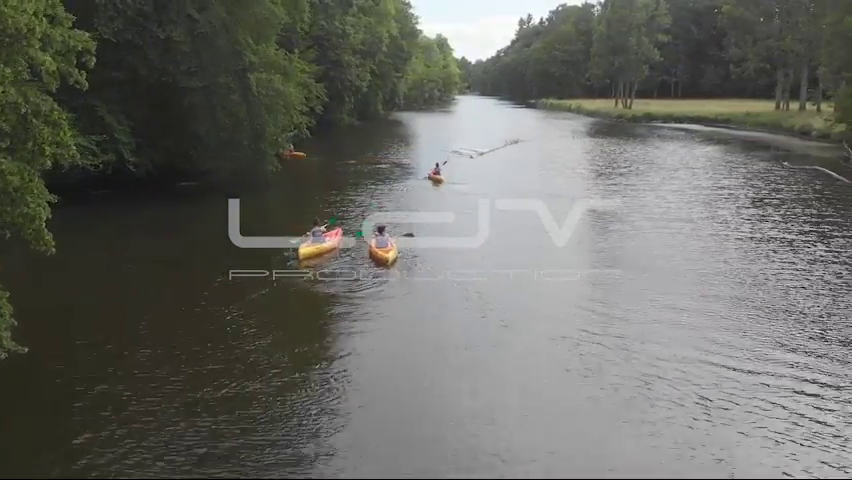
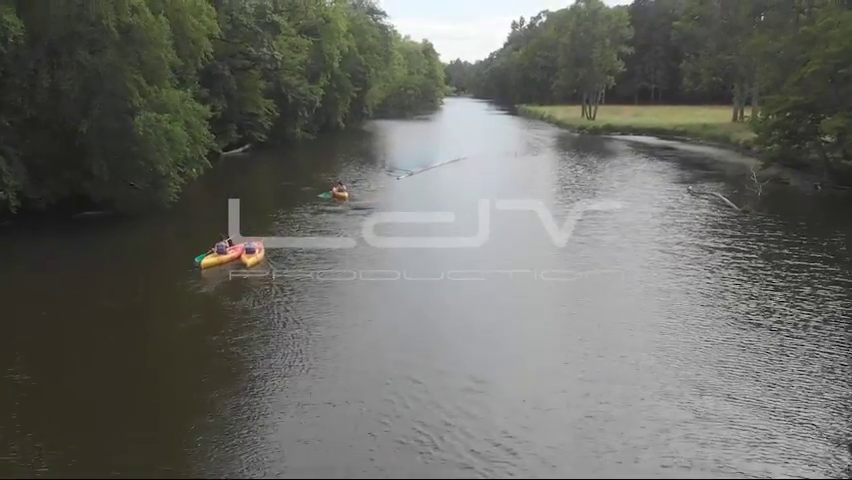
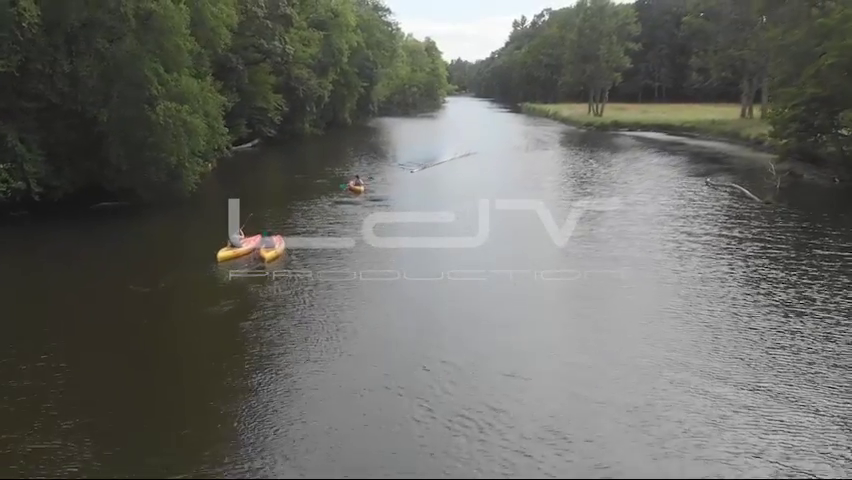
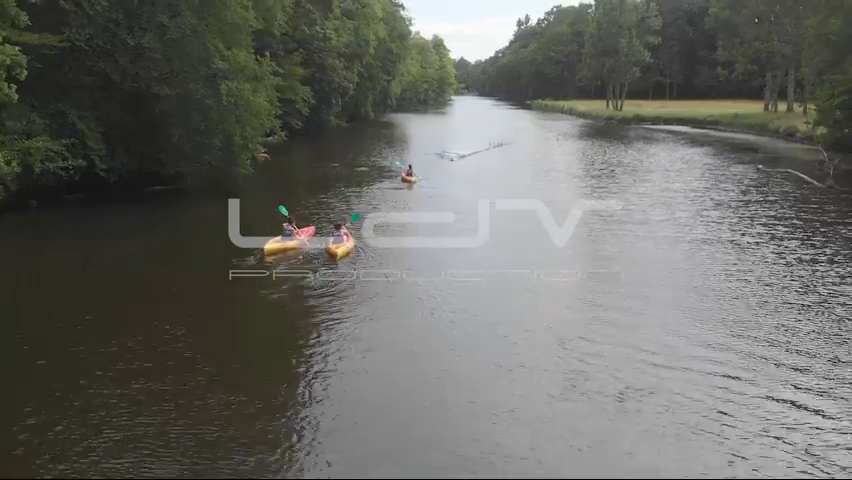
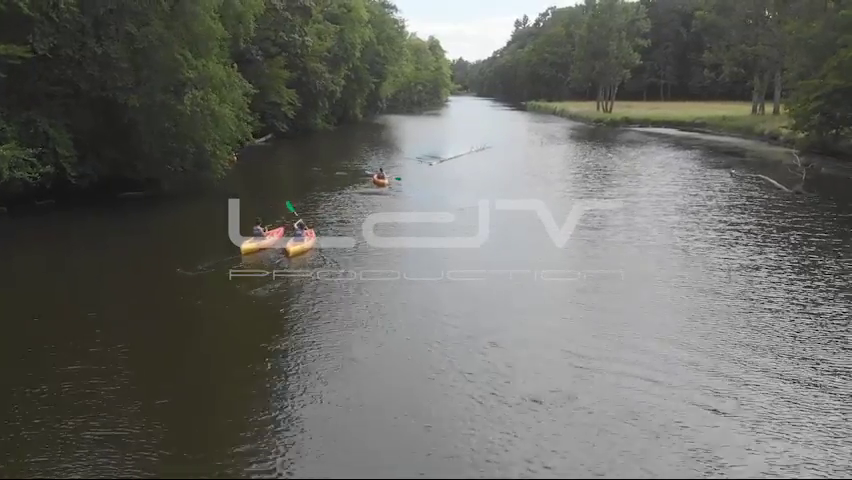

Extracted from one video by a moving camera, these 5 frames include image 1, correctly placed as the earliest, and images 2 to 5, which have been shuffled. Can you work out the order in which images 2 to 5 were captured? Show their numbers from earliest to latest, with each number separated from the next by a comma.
4, 5, 3, 2
